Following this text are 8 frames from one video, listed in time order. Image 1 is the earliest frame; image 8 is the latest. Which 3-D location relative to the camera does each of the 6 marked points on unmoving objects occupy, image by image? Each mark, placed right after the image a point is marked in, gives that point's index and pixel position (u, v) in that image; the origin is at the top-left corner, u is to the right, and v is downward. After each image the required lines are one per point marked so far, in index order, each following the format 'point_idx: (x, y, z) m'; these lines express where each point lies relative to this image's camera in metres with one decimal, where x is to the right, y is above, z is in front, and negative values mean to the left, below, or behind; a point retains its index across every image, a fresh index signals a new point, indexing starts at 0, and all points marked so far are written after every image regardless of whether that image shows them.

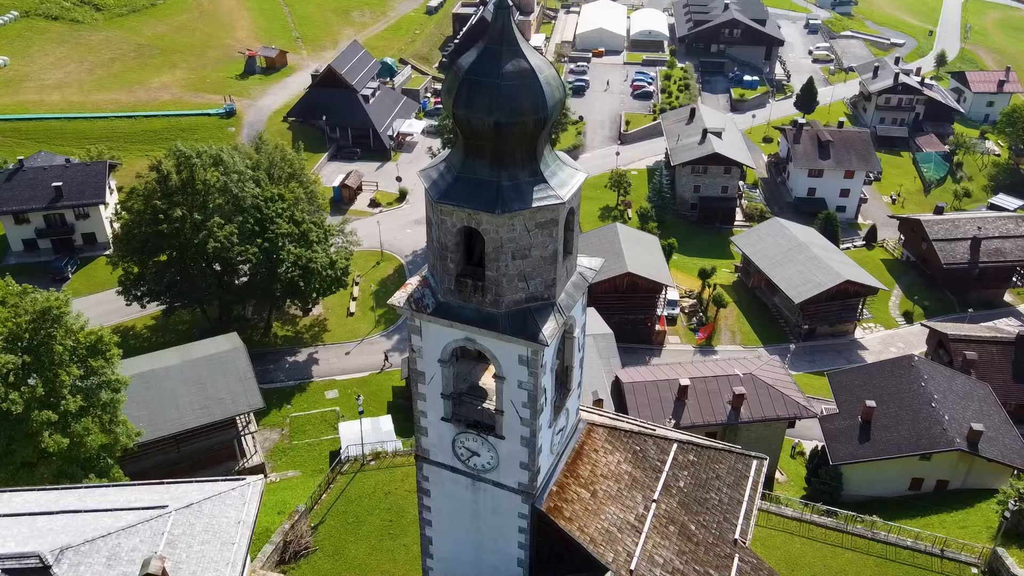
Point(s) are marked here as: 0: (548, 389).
0: (+0.7, -2.0, +15.5) m
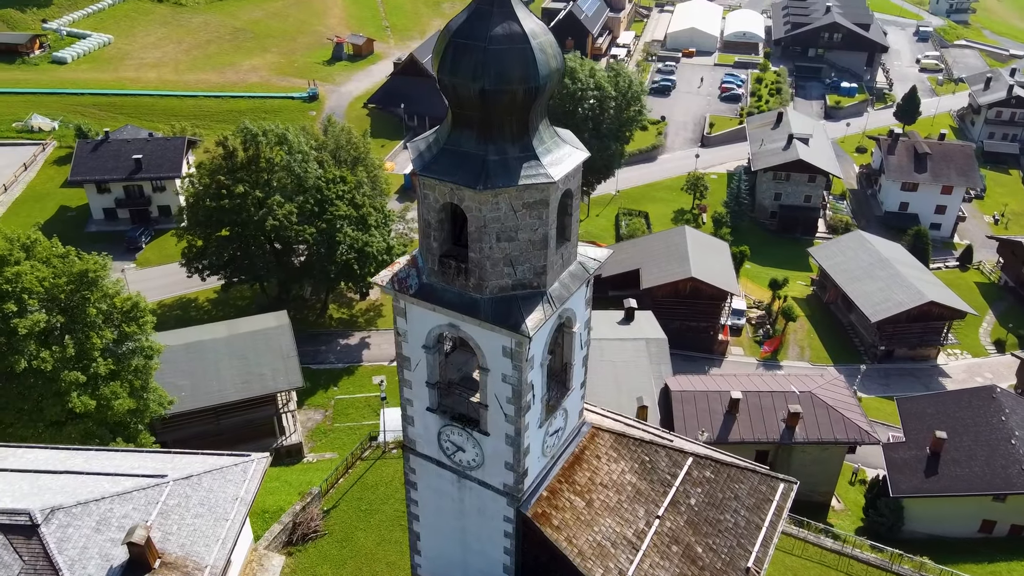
0: (+0.4, -1.8, +14.4) m
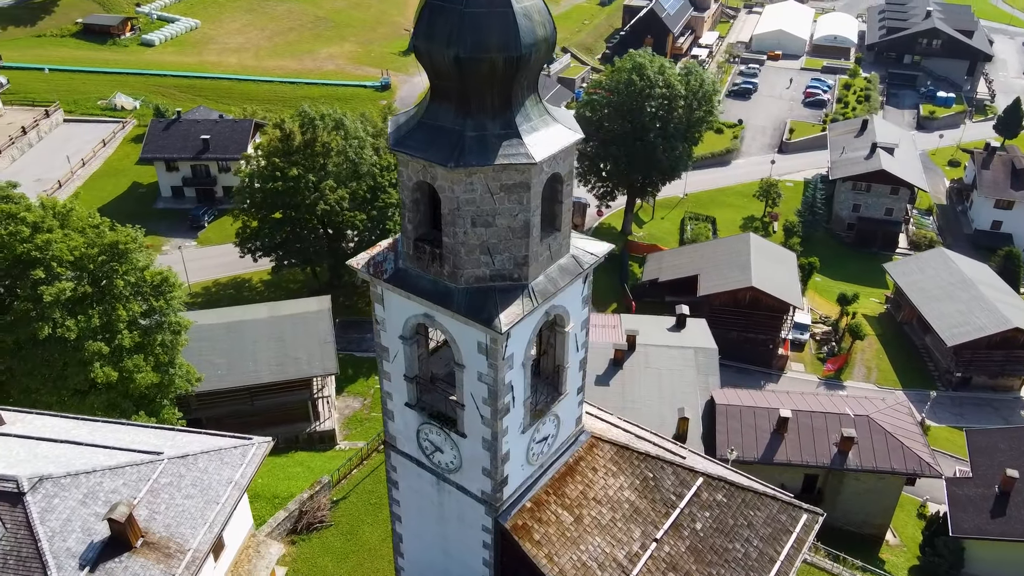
0: (+0.1, -1.6, +13.2) m
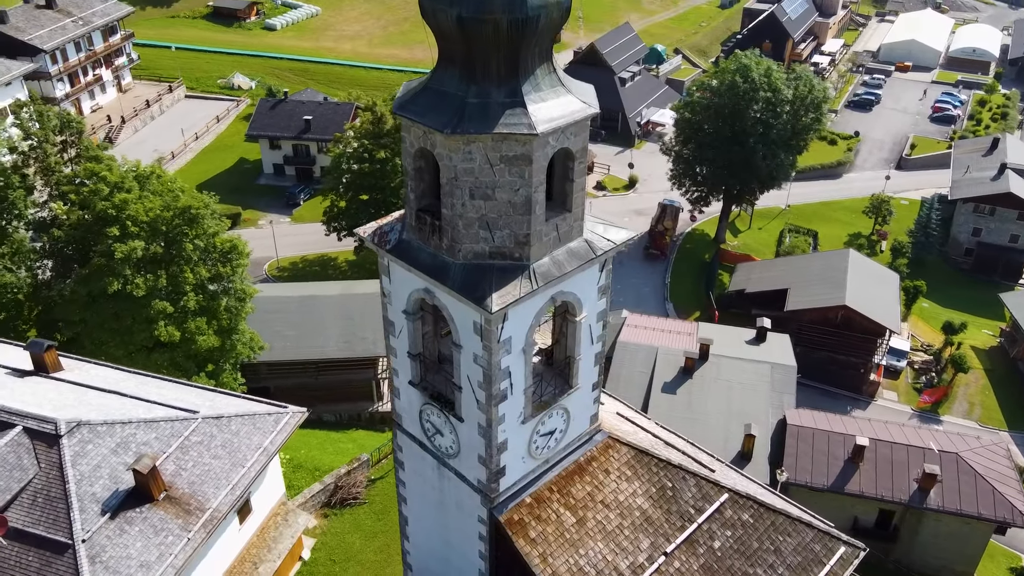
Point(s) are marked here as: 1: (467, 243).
0: (0.0, -1.4, +12.5) m
1: (-0.6, +0.7, +11.6) m
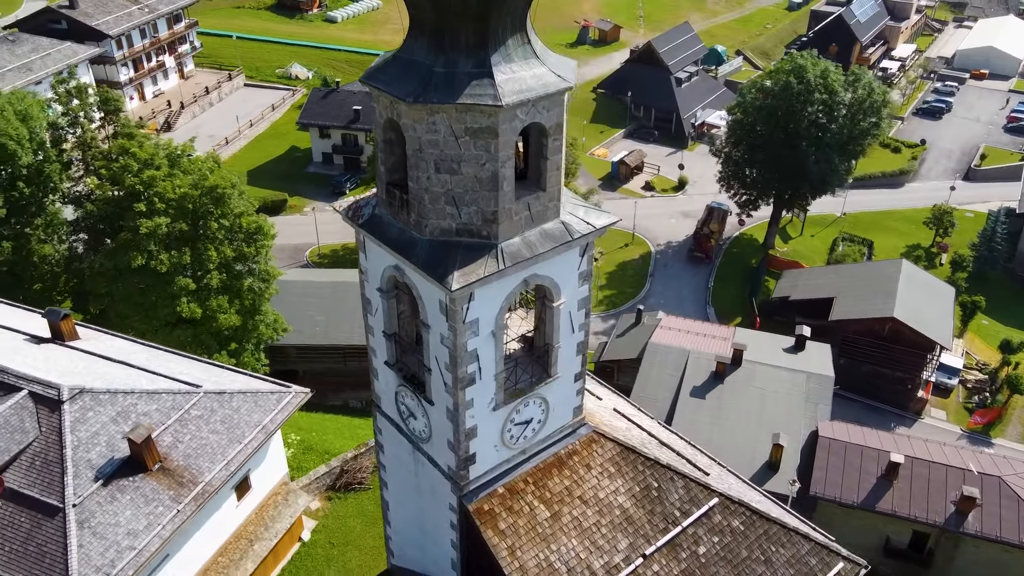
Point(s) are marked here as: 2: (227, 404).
0: (-0.4, -1.1, +12.1) m
1: (-1.1, +1.0, +11.2) m
2: (-7.1, -2.9, +20.0) m
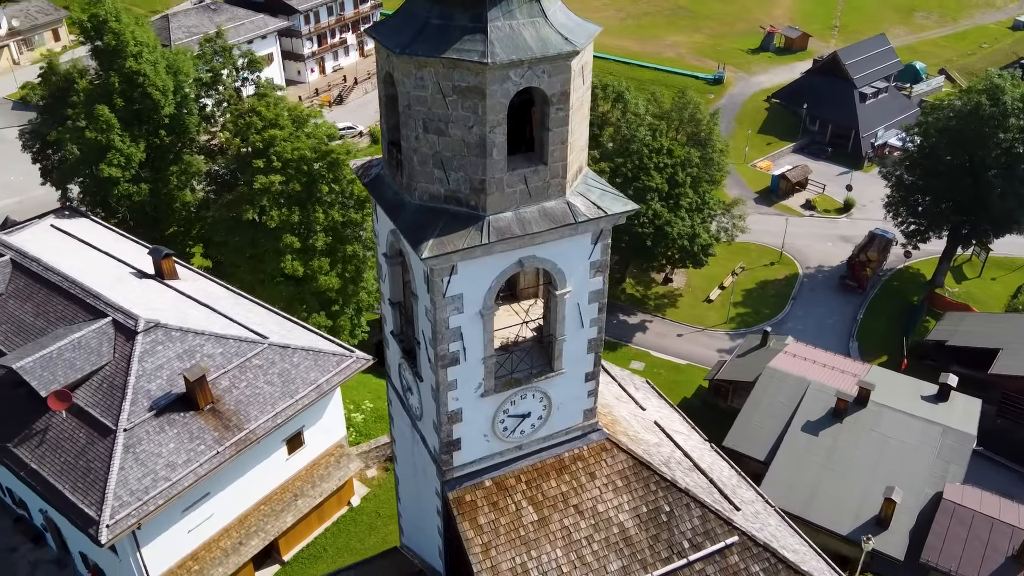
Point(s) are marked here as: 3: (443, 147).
0: (-0.6, -0.7, +11.4) m
1: (-1.2, +1.4, +10.6) m
2: (-5.7, -1.8, +20.5) m
3: (-0.9, +1.8, +10.2) m
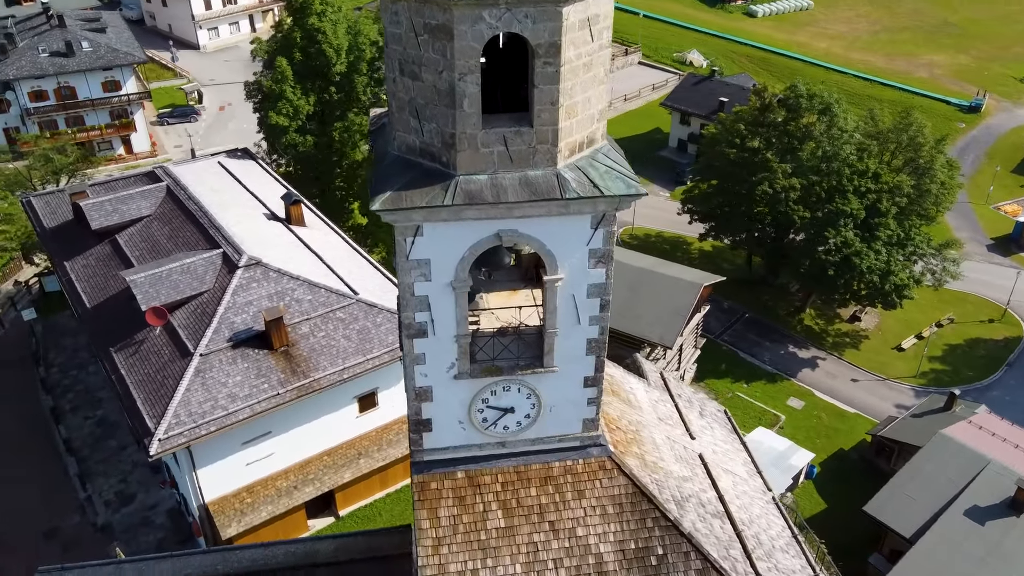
0: (-0.9, -0.3, +10.3) m
1: (-1.3, +1.9, +9.7) m
2: (-3.5, -0.7, +20.5) m
3: (-1.1, +2.2, +9.2) m
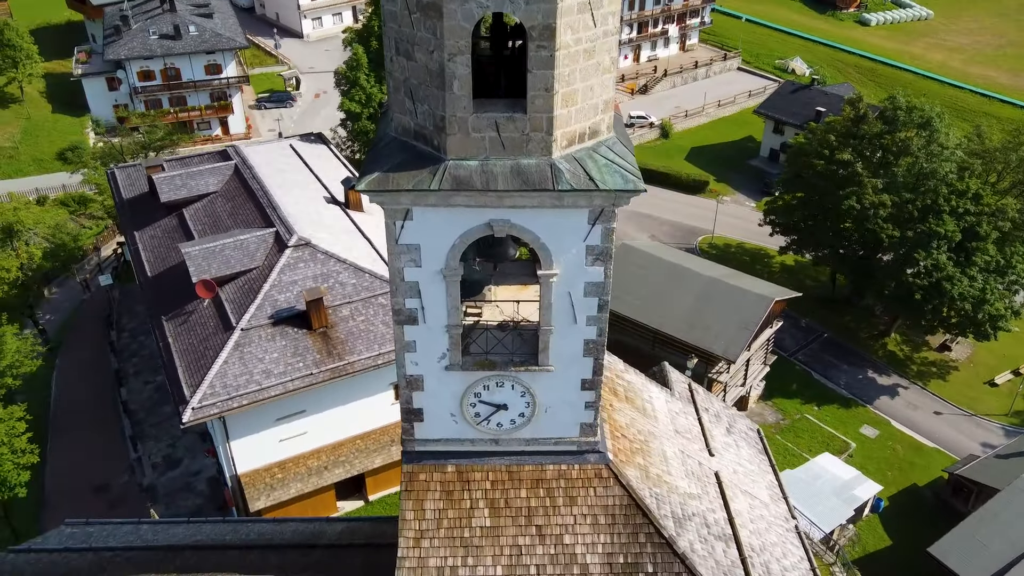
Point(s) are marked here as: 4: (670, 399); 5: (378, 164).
0: (-1.0, -0.1, +10.1) m
1: (-1.3, +2.1, +9.5) m
2: (-2.5, -0.4, +20.5) m
3: (-1.1, +2.4, +9.0) m
4: (+2.8, -2.0, +14.4) m
5: (-1.5, +1.4, +9.4) m
